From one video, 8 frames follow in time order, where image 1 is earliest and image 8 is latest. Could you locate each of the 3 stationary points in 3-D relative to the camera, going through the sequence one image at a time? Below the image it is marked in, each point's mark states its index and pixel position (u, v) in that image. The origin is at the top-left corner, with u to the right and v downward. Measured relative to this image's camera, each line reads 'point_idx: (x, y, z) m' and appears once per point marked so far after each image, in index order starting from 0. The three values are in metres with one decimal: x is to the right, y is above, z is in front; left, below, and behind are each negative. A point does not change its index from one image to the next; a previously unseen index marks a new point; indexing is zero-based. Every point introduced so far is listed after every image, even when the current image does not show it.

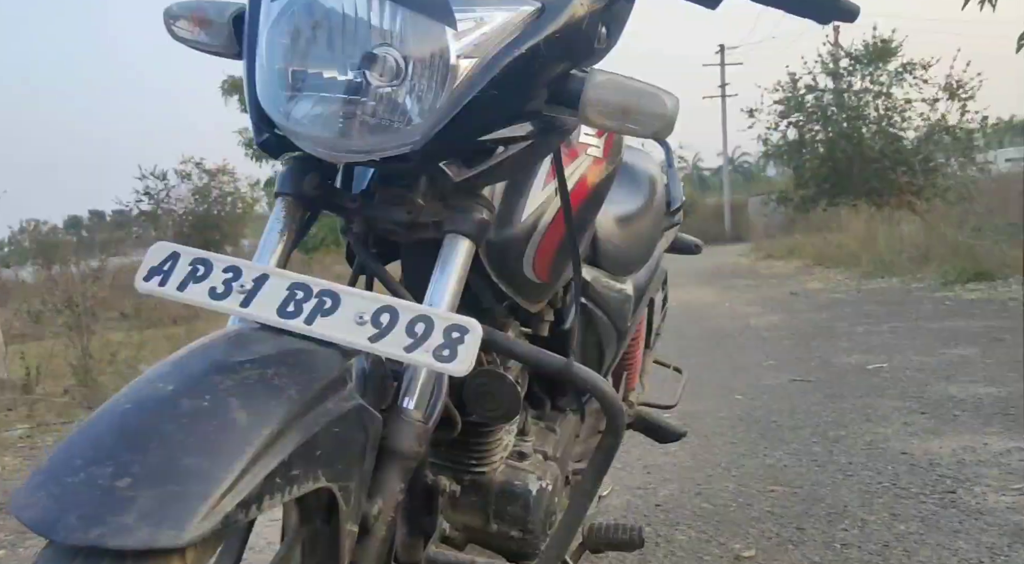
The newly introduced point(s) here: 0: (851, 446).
0: (+1.4, -0.7, +4.4) m
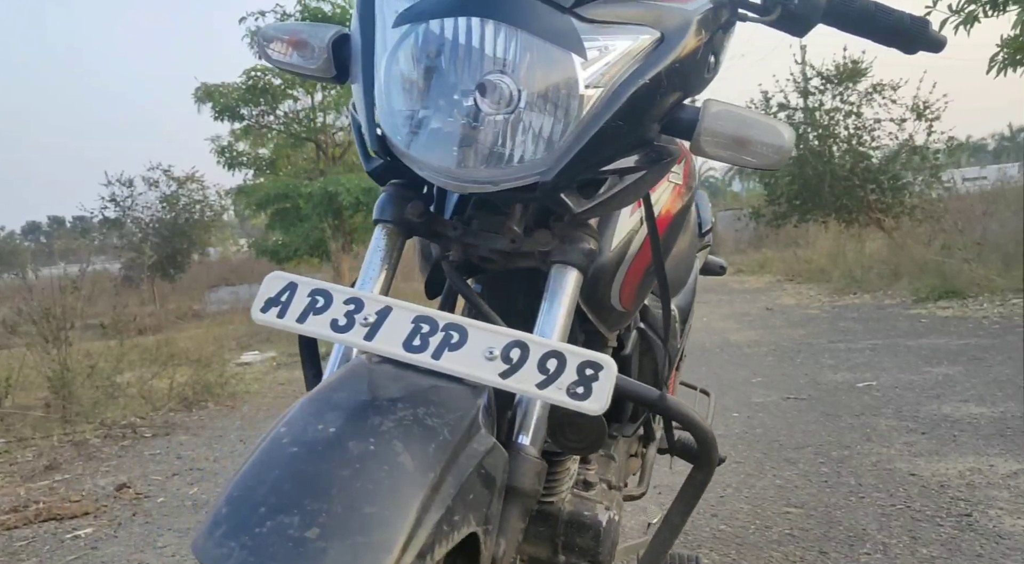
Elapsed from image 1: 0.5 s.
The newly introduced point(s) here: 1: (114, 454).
0: (+1.5, -0.8, +4.5) m
1: (-2.3, -1.0, +6.1) m
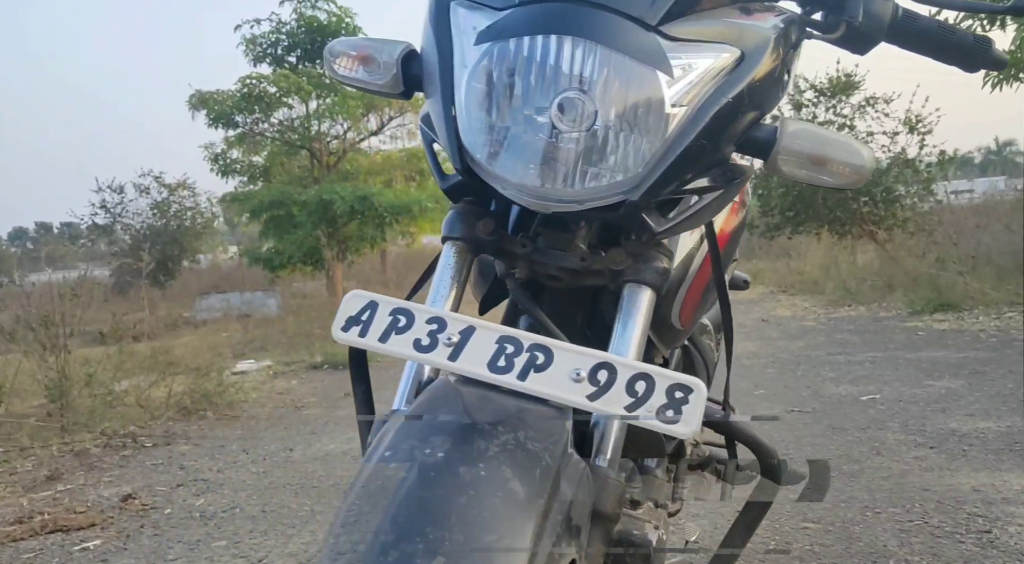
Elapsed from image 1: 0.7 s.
0: (+1.5, -0.8, +4.5) m
1: (-2.3, -1.0, +6.0) m
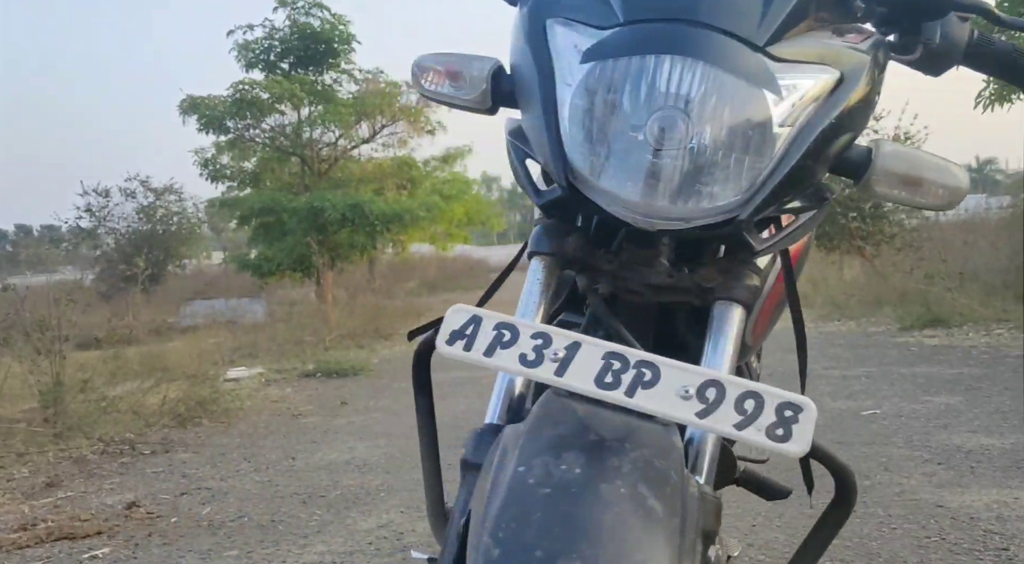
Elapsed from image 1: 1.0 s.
0: (+1.6, -0.9, +4.5) m
1: (-2.3, -1.1, +6.0) m
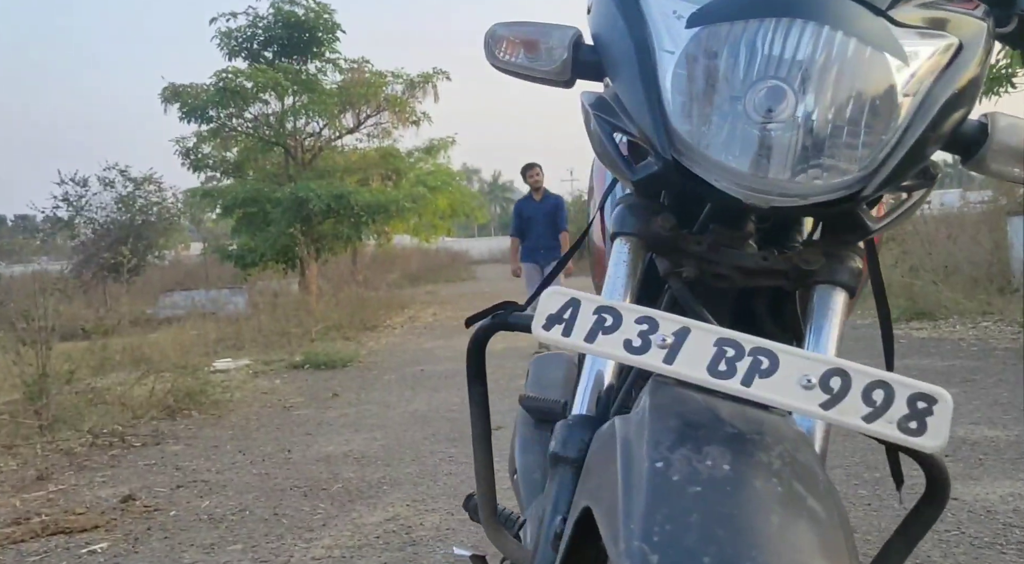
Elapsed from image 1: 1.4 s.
0: (+1.6, -0.9, +4.4) m
1: (-2.3, -1.0, +5.8) m
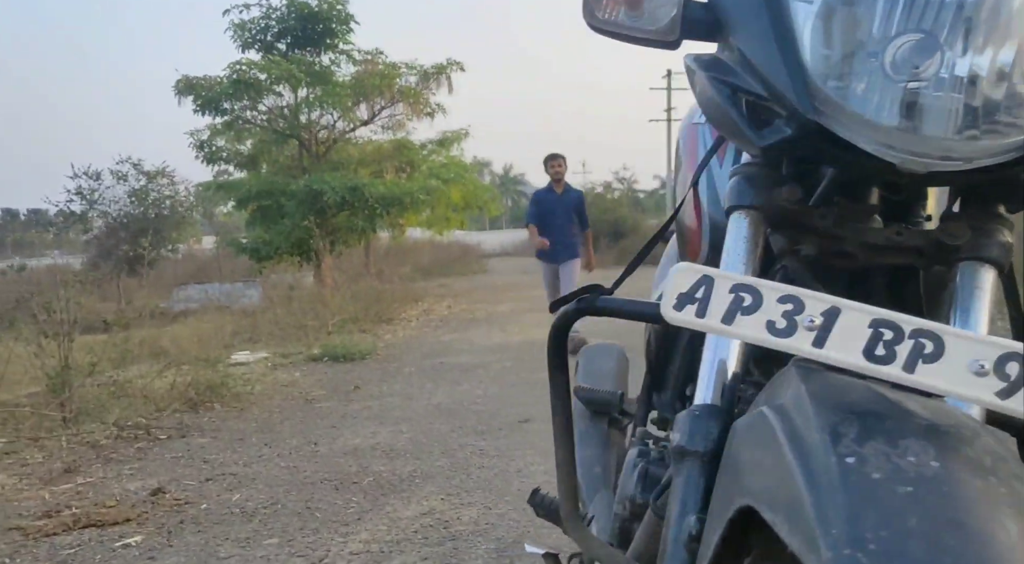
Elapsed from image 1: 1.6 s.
0: (+1.8, -0.8, +4.4) m
1: (-2.1, -1.0, +5.8) m
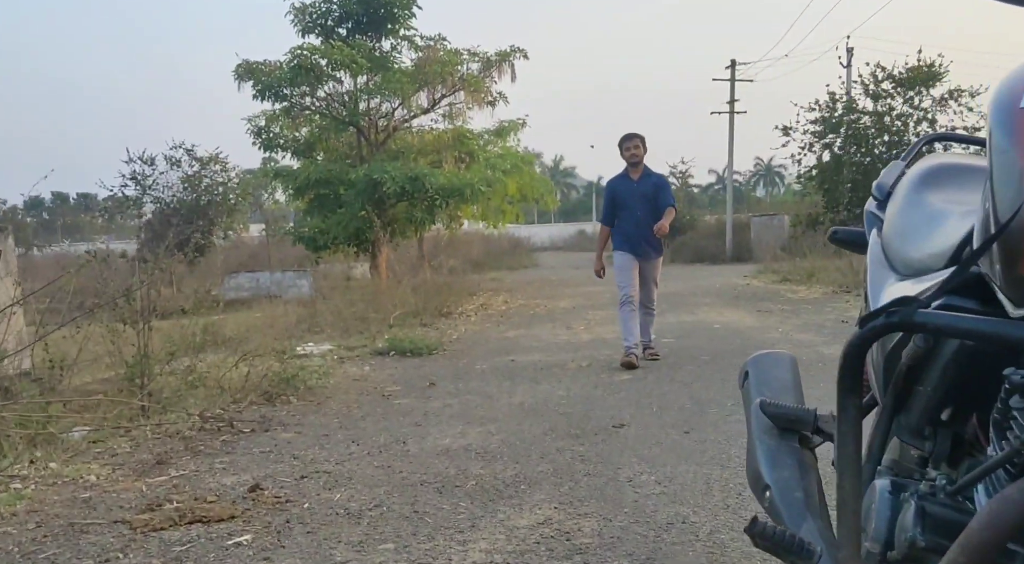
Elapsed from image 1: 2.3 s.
0: (+2.3, -0.9, +4.1) m
1: (-1.6, -0.9, +5.6) m
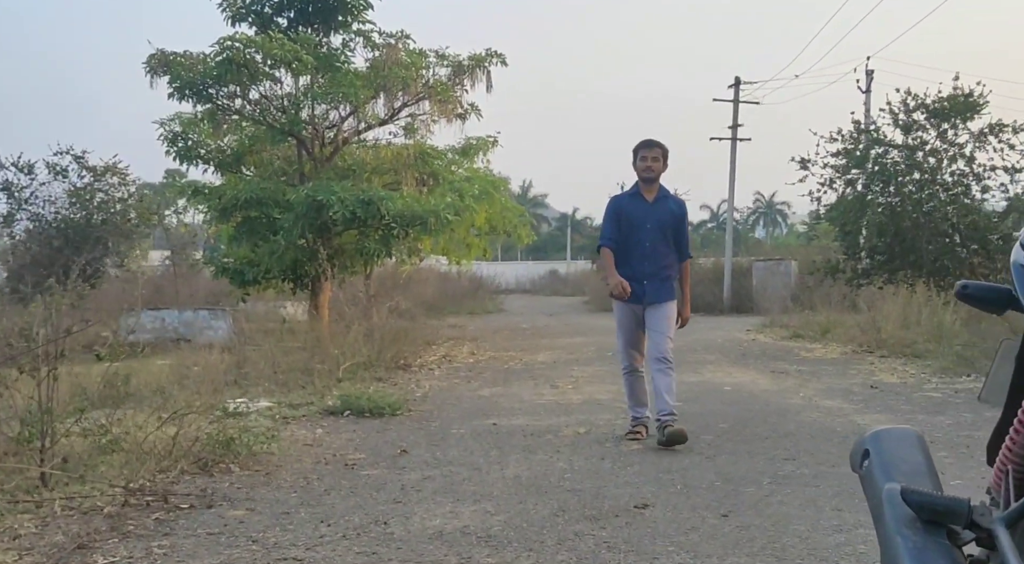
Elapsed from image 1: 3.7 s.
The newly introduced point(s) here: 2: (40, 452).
0: (+2.4, -1.1, +3.7) m
1: (-1.6, -1.1, +4.7) m
2: (-2.2, -0.8, +5.0) m
